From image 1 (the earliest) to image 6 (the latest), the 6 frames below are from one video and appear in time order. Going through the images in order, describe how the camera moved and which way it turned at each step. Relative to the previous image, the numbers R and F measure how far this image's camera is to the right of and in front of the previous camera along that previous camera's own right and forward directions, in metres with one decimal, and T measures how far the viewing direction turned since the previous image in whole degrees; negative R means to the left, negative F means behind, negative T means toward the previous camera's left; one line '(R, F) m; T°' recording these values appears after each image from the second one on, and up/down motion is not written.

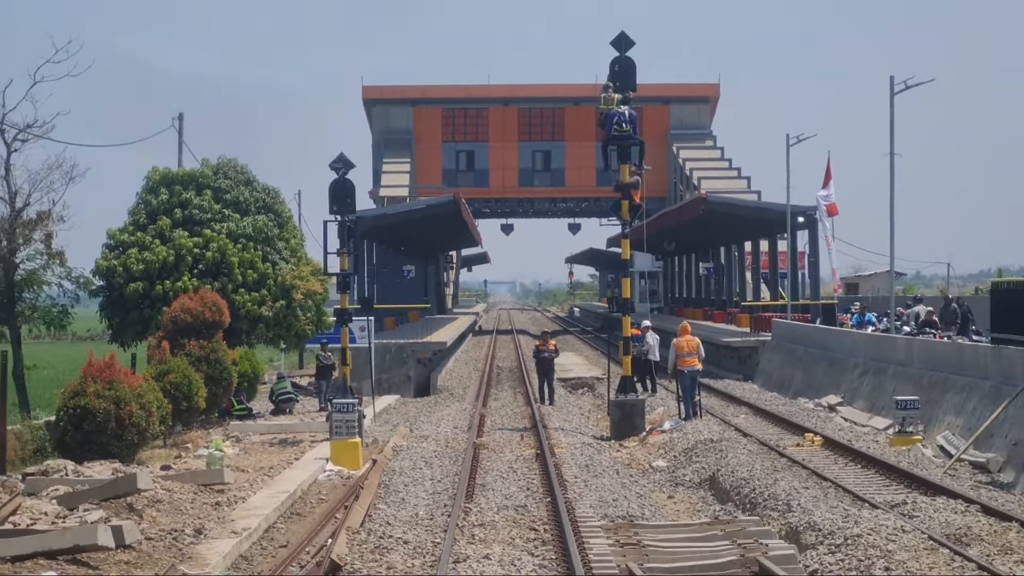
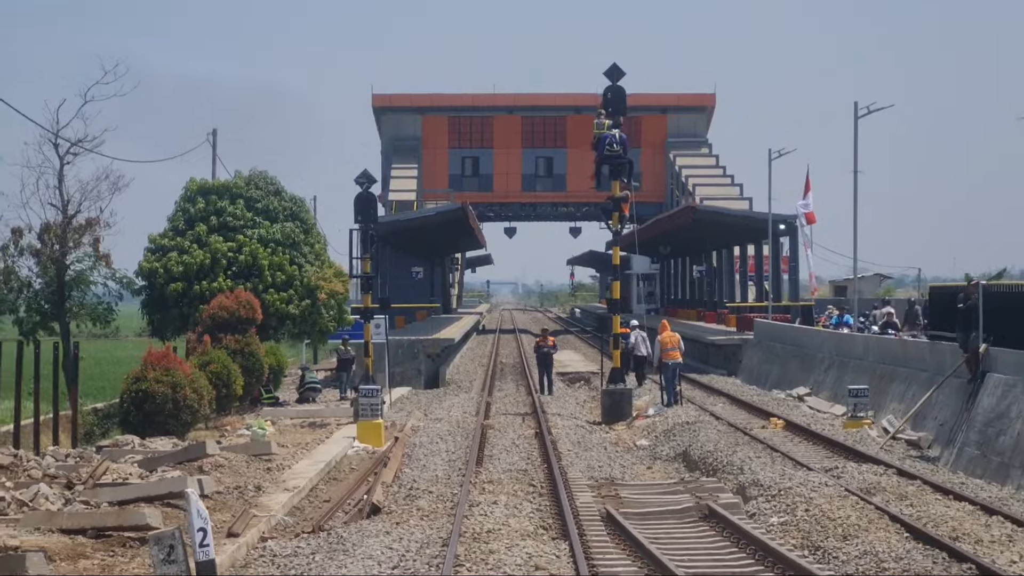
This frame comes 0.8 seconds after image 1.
(0.0, -2.3) m; 0°
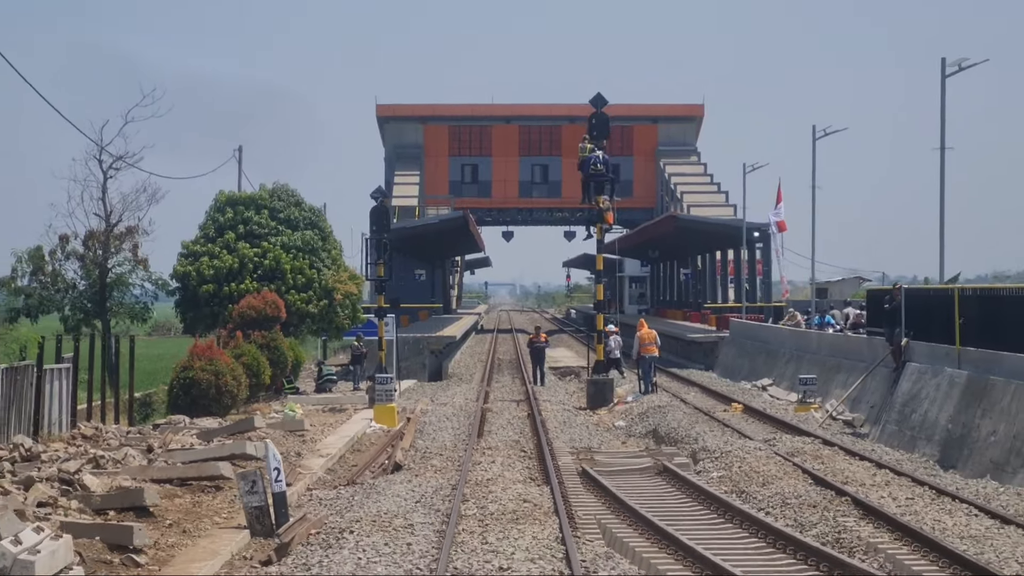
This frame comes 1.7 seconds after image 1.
(0.0, -2.7) m; 0°
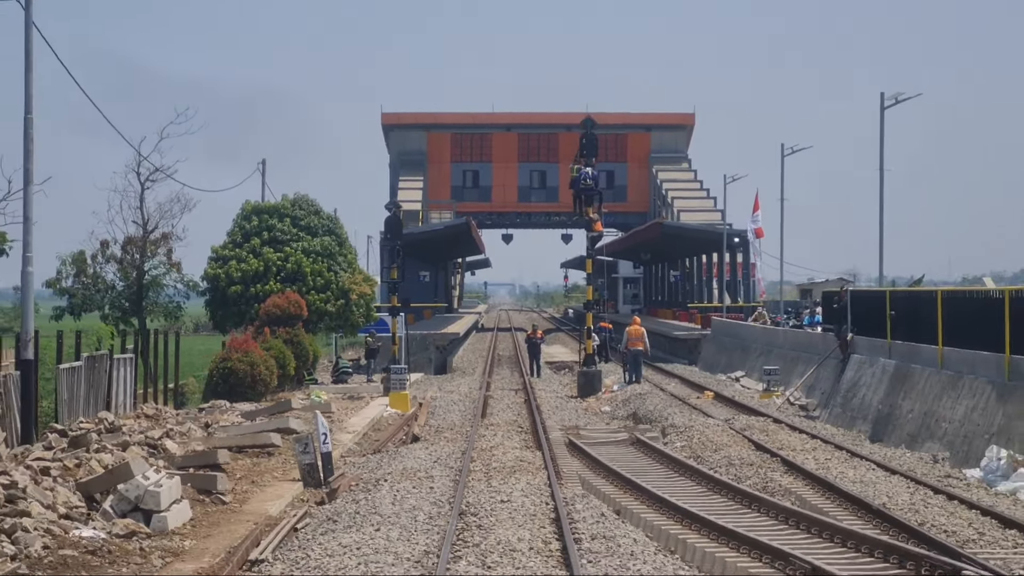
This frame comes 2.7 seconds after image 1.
(0.0, -2.7) m; 0°
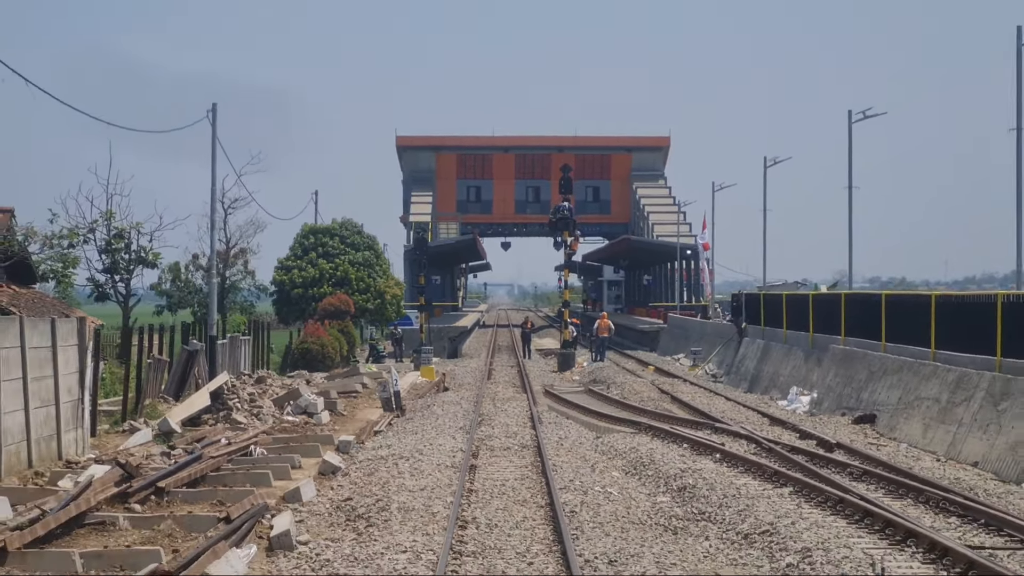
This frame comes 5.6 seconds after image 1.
(+0.1, -8.8) m; 0°
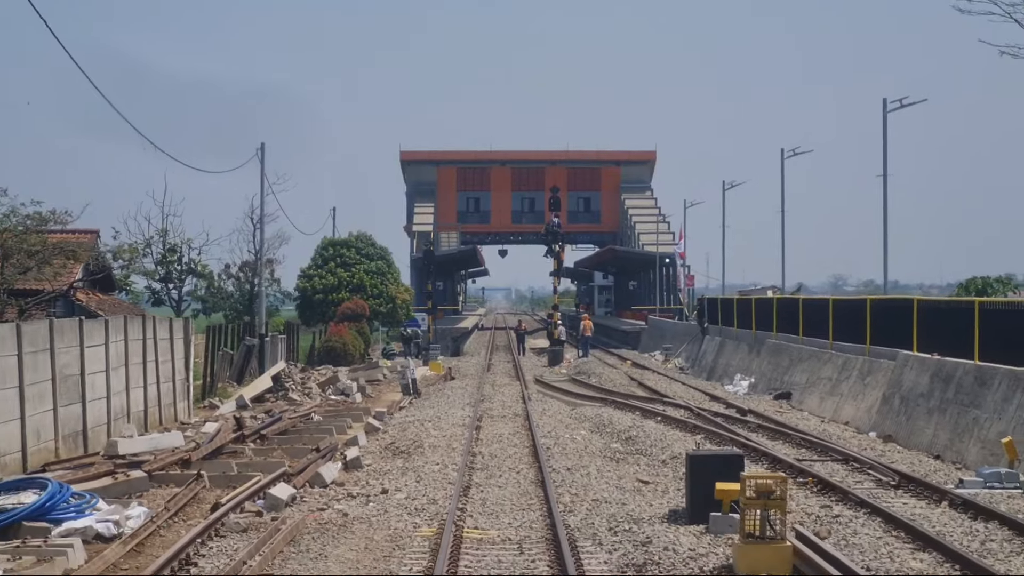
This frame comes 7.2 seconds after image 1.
(+0.1, -4.9) m; 0°
